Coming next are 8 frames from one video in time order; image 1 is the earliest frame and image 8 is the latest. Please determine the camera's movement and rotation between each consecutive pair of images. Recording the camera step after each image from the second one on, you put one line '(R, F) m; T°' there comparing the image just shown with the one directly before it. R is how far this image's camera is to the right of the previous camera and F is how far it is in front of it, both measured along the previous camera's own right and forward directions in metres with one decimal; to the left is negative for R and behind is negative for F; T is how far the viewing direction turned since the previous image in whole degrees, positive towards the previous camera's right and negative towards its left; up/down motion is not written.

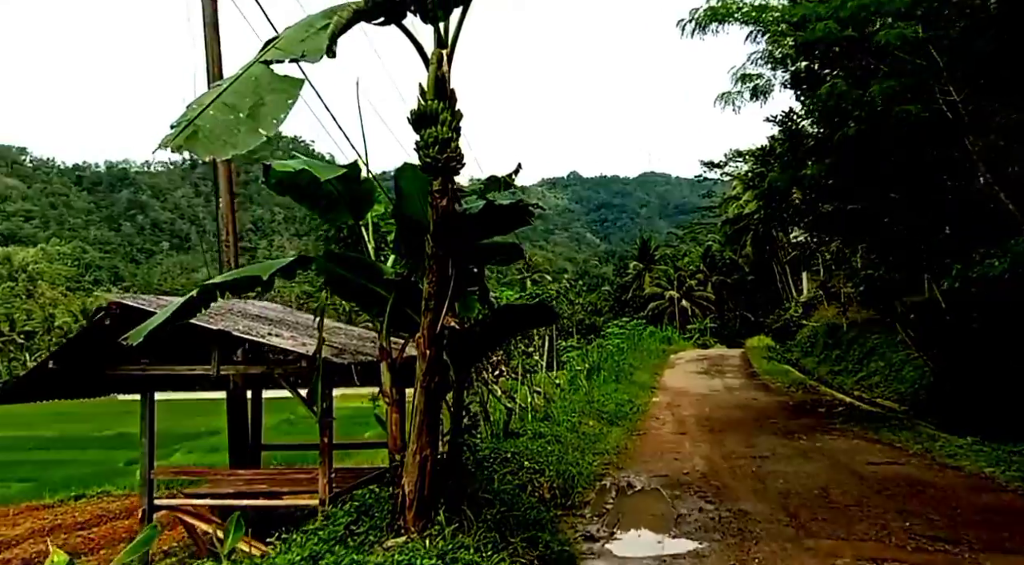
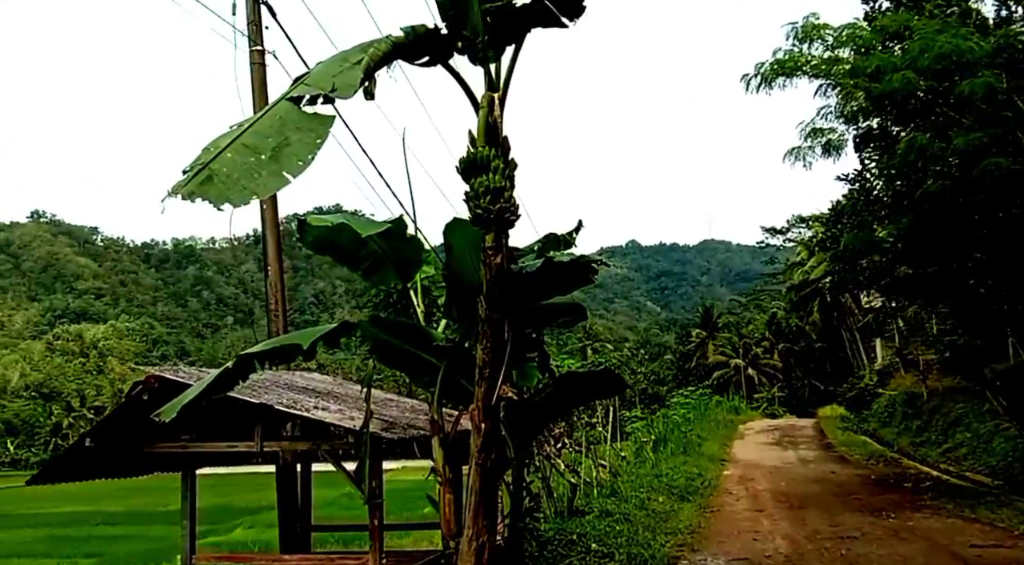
(0.0, +0.4) m; -4°
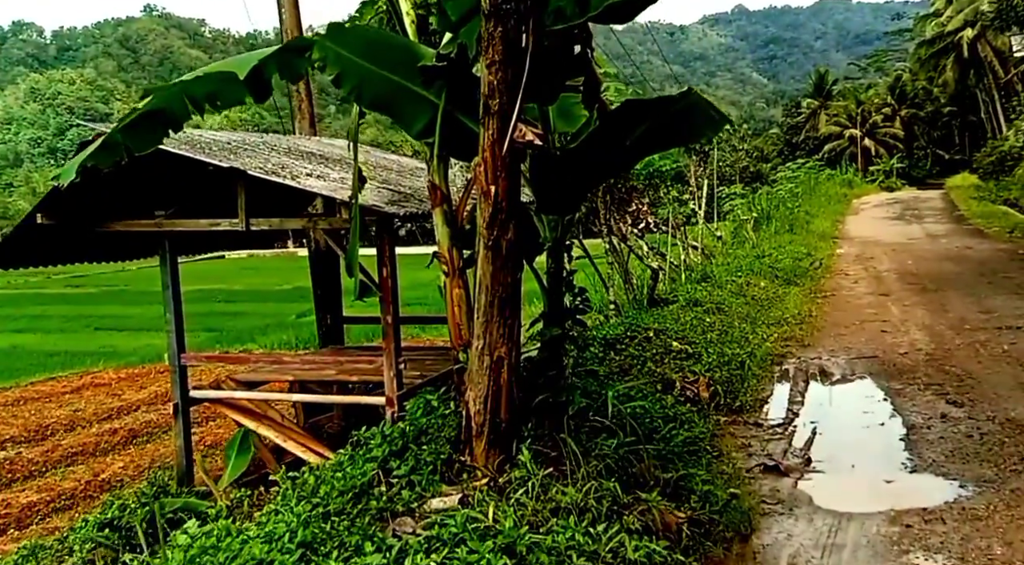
(+0.3, +1.6) m; -8°
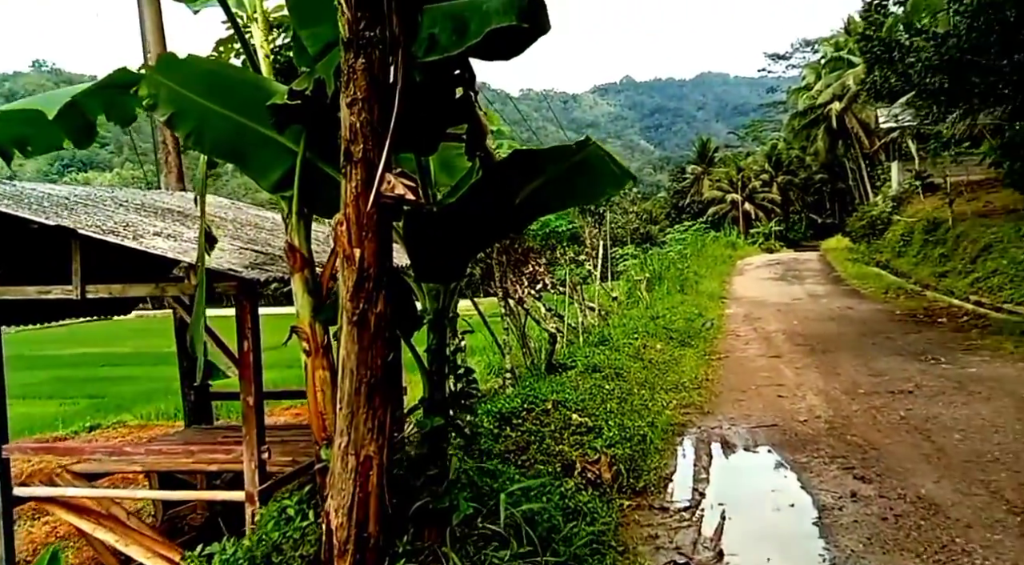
(+0.1, +0.4) m; +8°
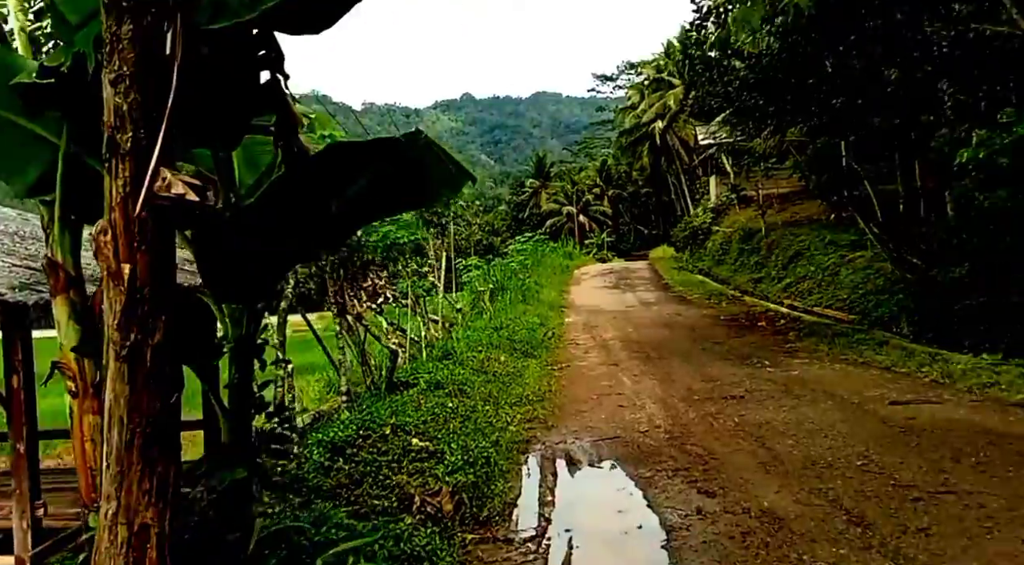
(+0.1, +0.3) m; +12°
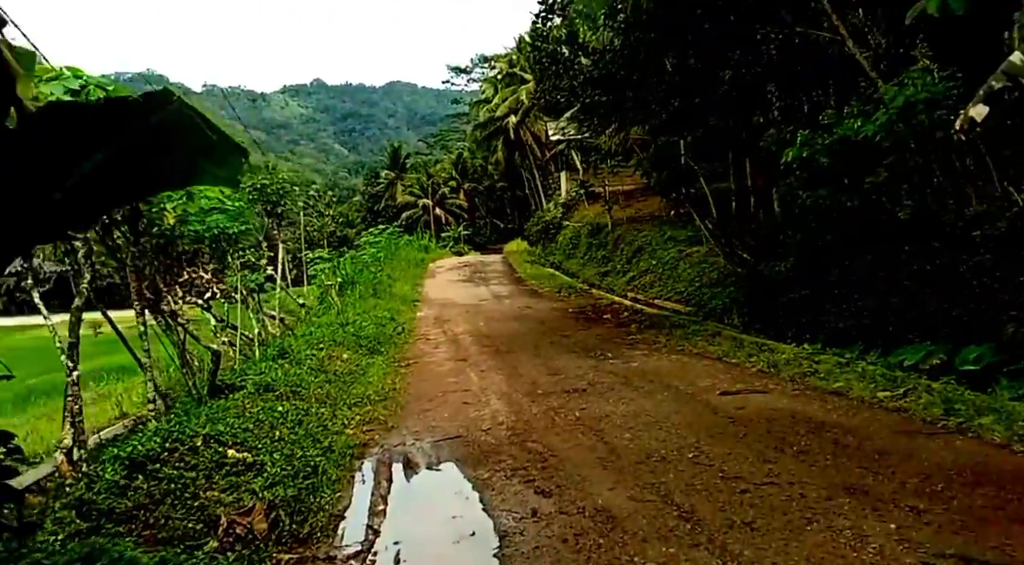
(+0.2, +0.2) m; +11°
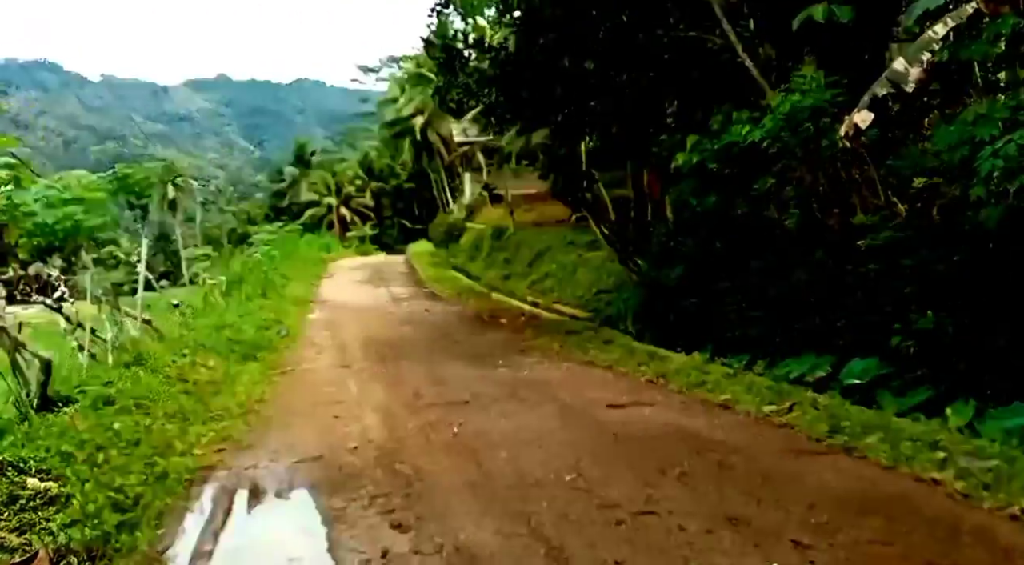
(+0.2, +0.5) m; +7°
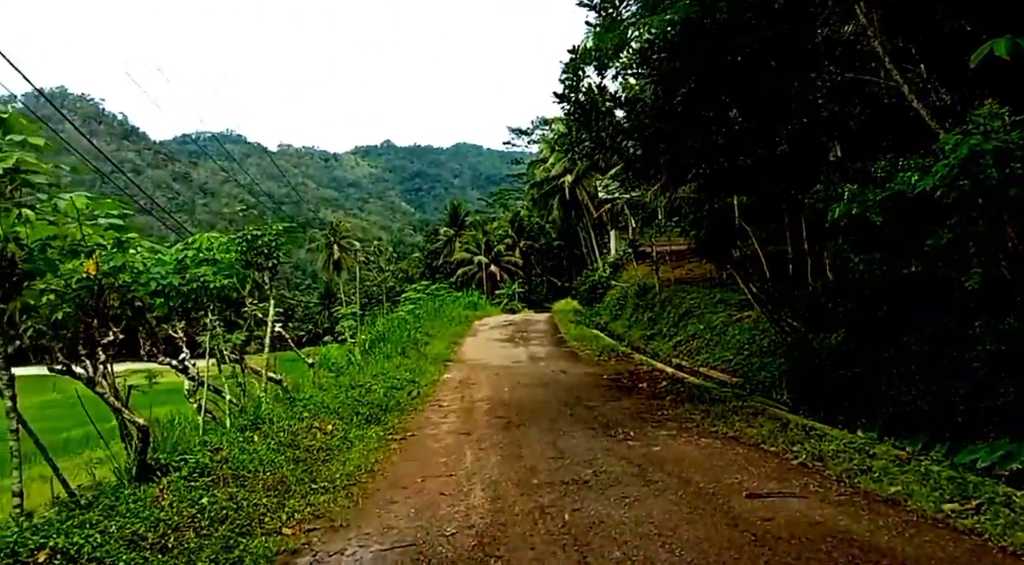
(+0.2, +0.6) m; -11°
